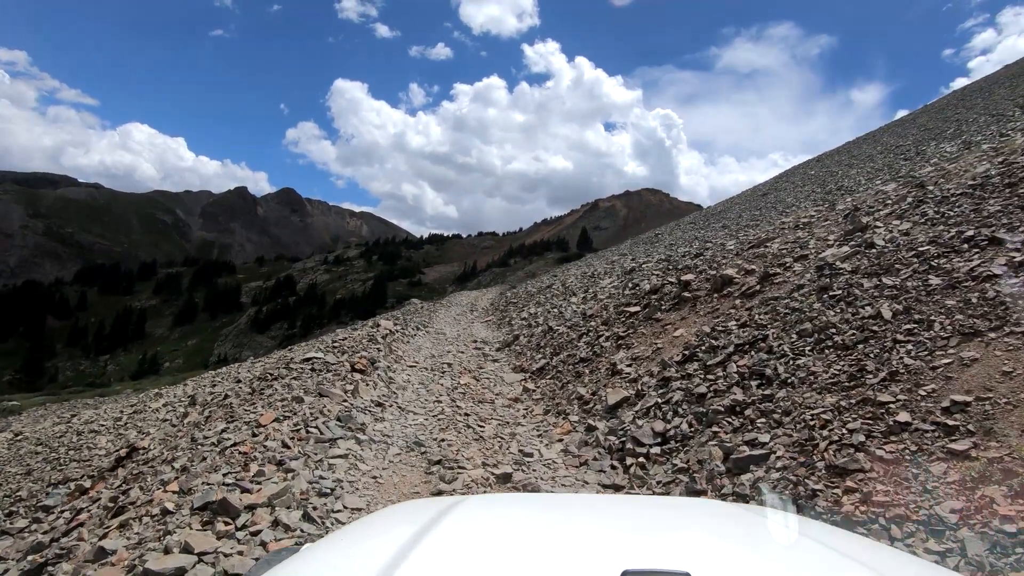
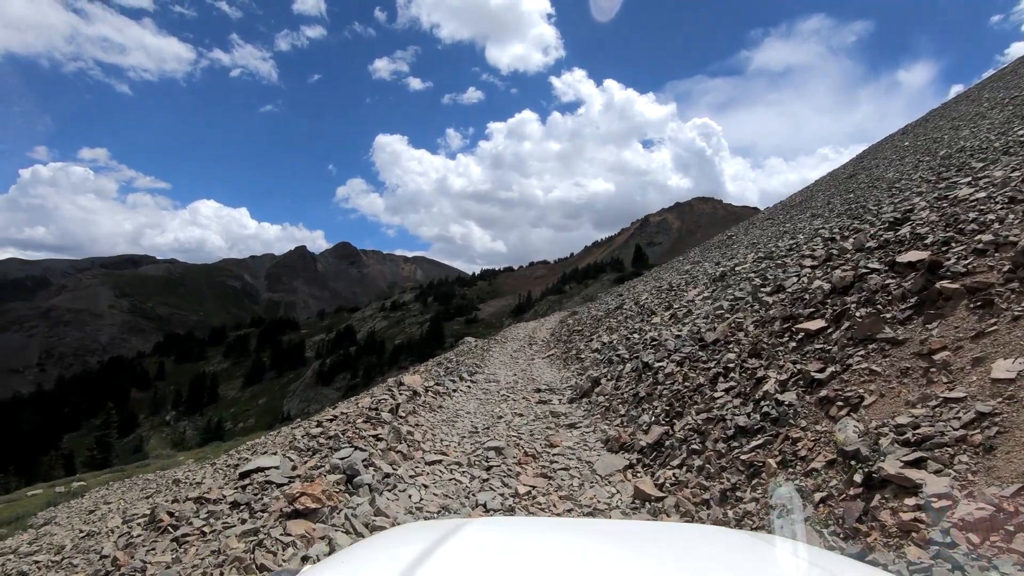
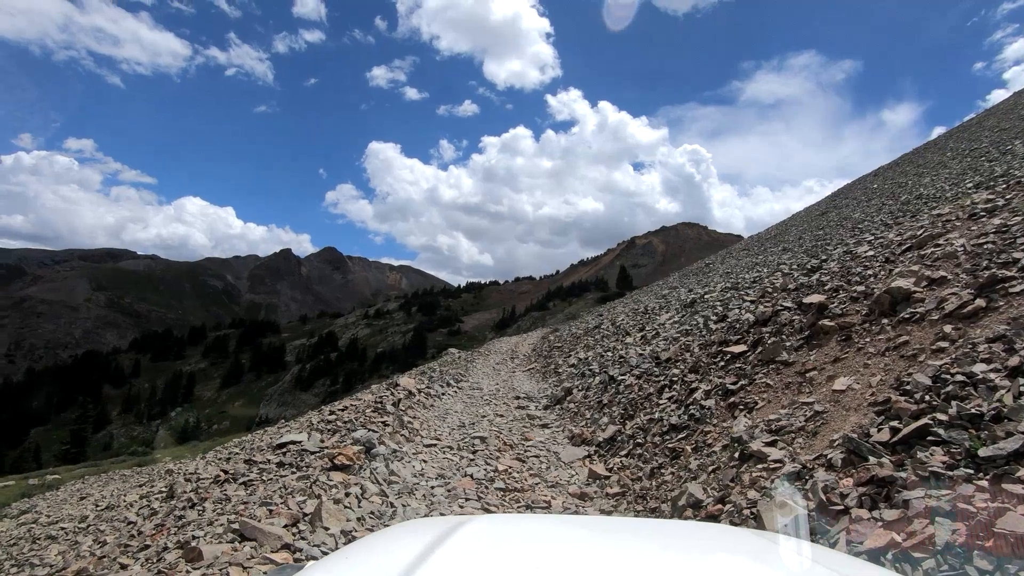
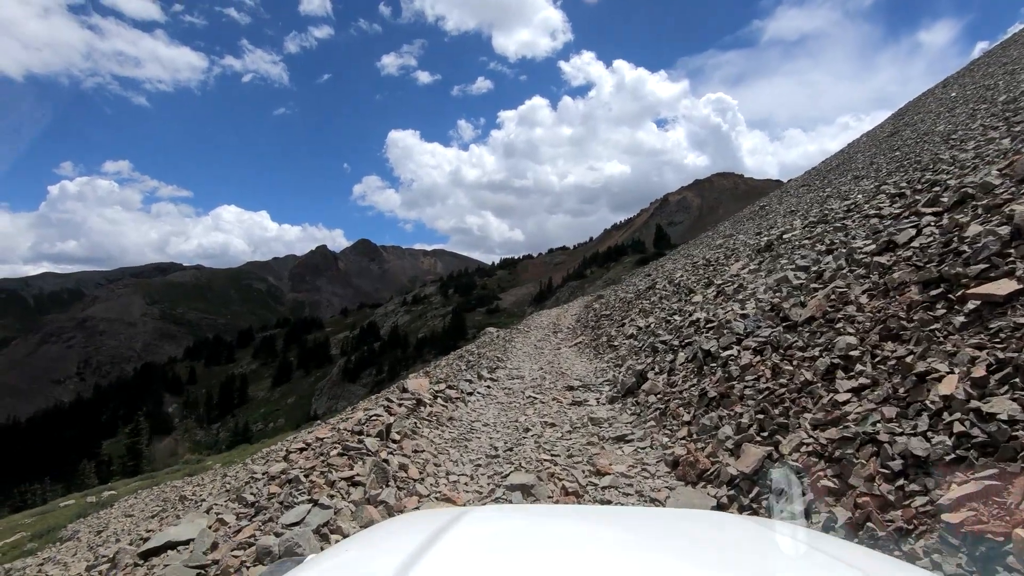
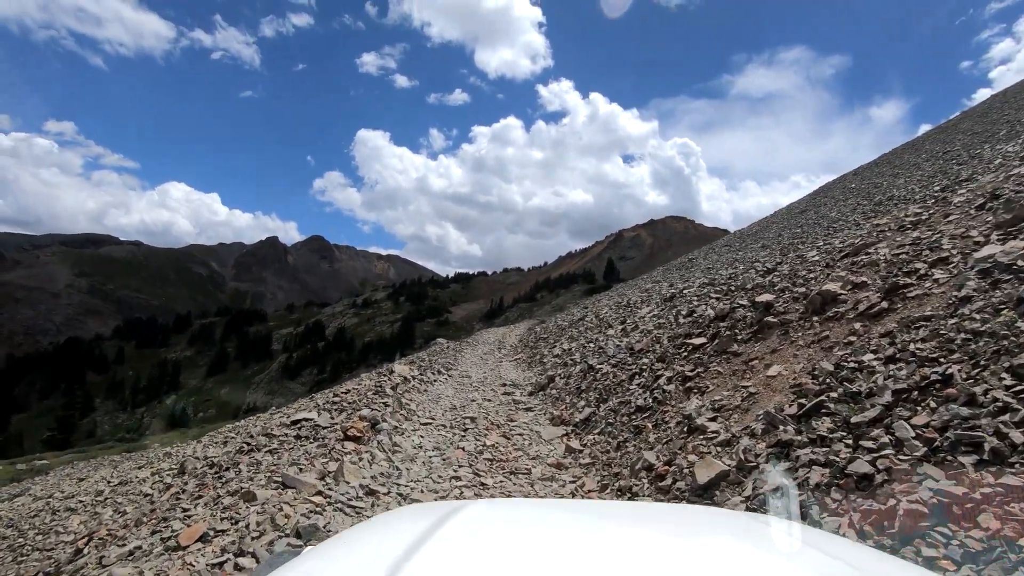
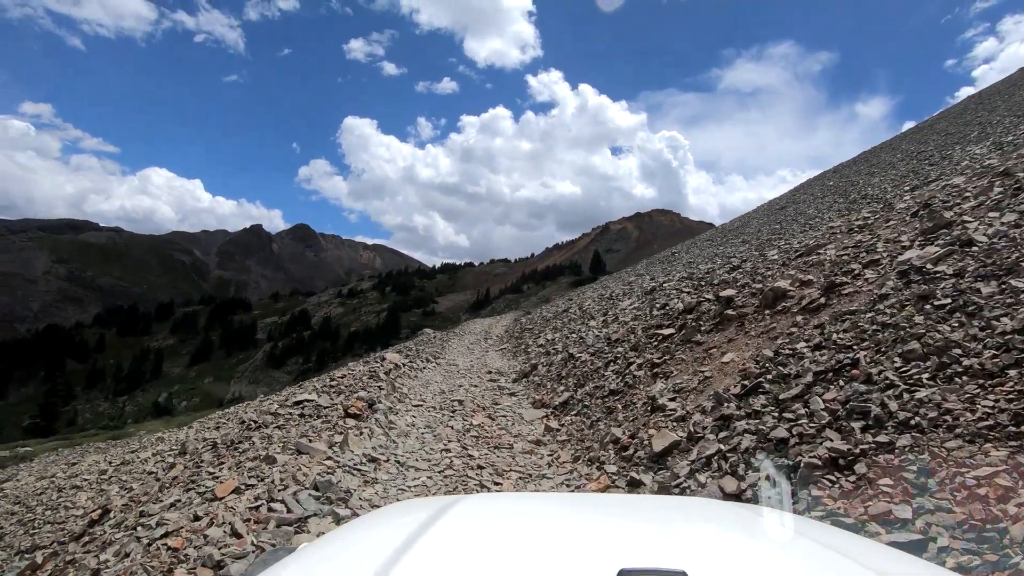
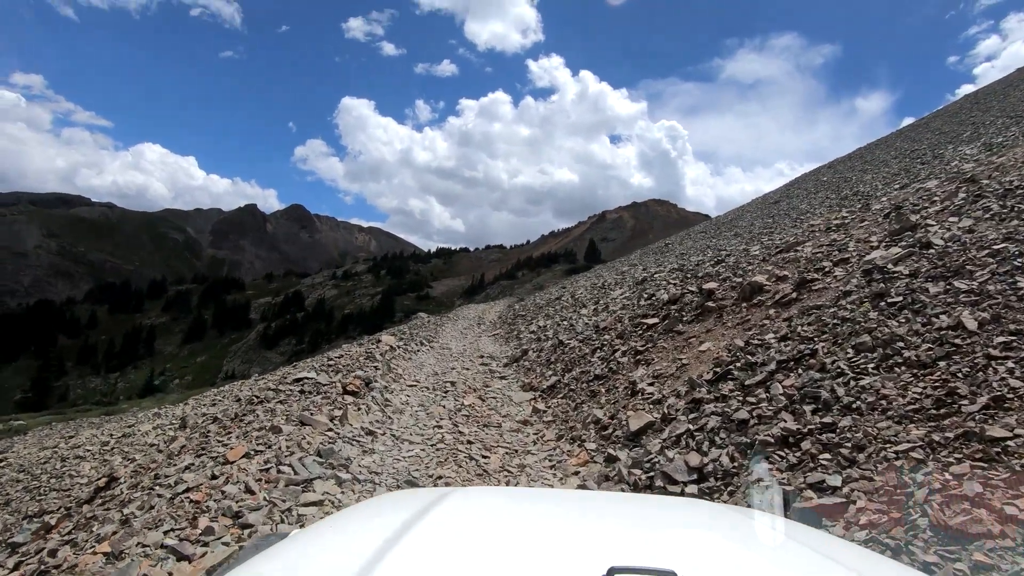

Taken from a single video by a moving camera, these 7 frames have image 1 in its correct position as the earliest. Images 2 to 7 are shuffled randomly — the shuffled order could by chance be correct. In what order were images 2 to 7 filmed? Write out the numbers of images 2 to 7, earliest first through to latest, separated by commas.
7, 6, 5, 3, 2, 4
